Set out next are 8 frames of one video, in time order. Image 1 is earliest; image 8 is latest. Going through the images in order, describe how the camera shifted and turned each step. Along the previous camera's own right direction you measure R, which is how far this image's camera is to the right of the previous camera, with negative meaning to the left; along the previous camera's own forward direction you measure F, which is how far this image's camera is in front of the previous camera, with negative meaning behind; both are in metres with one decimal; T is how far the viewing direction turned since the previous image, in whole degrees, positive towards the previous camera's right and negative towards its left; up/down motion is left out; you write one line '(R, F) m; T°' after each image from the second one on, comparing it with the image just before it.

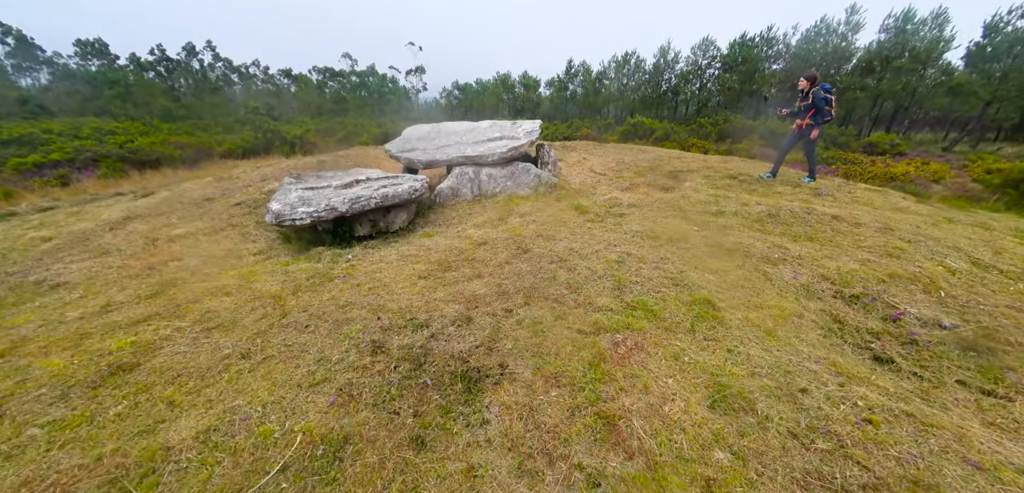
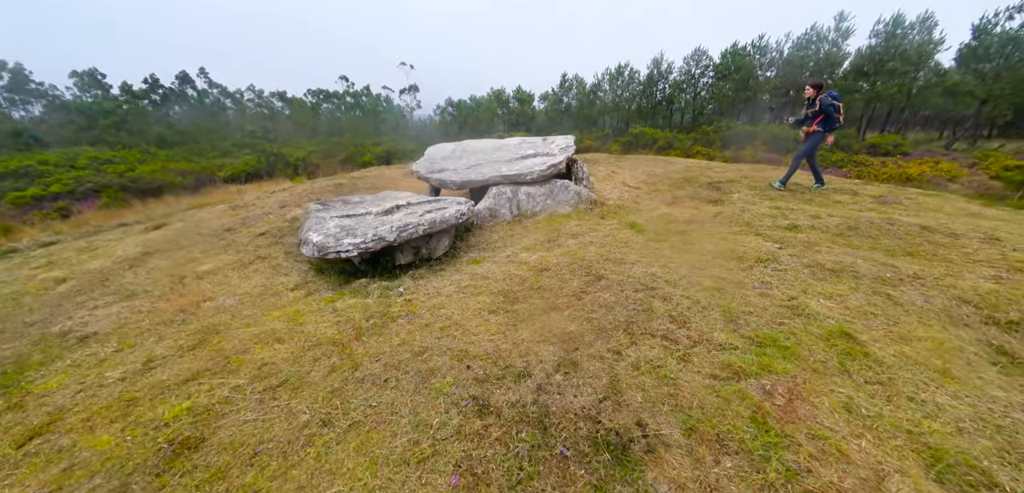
(-0.8, +0.3) m; +1°
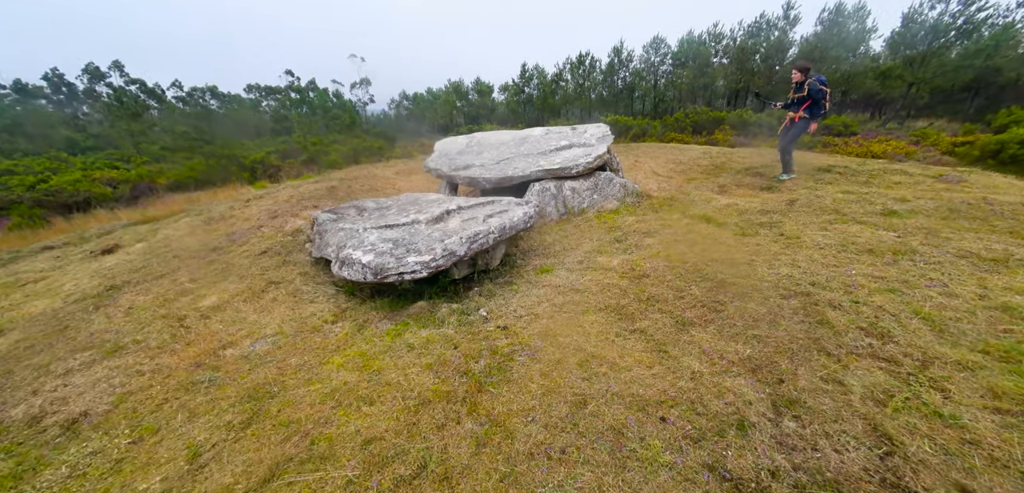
(-1.3, +0.7) m; +6°
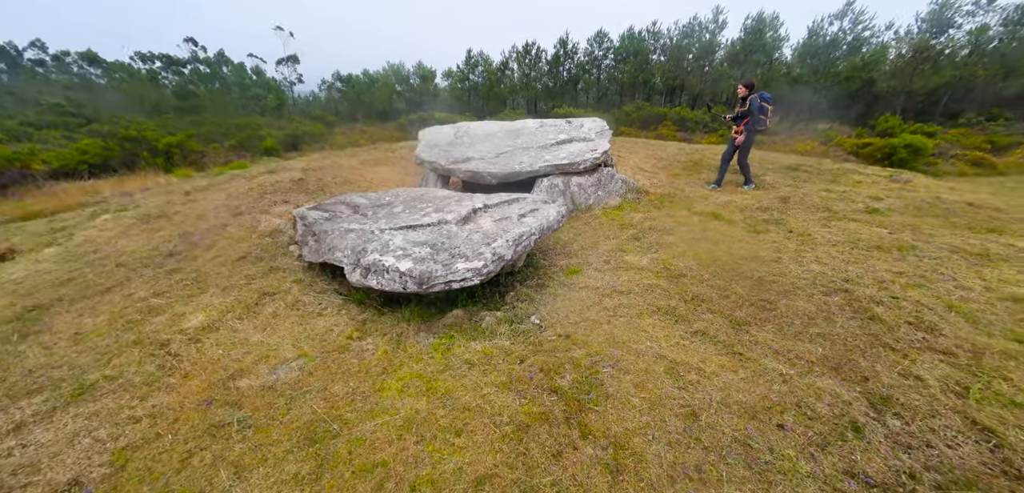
(-1.0, +0.3) m; +9°
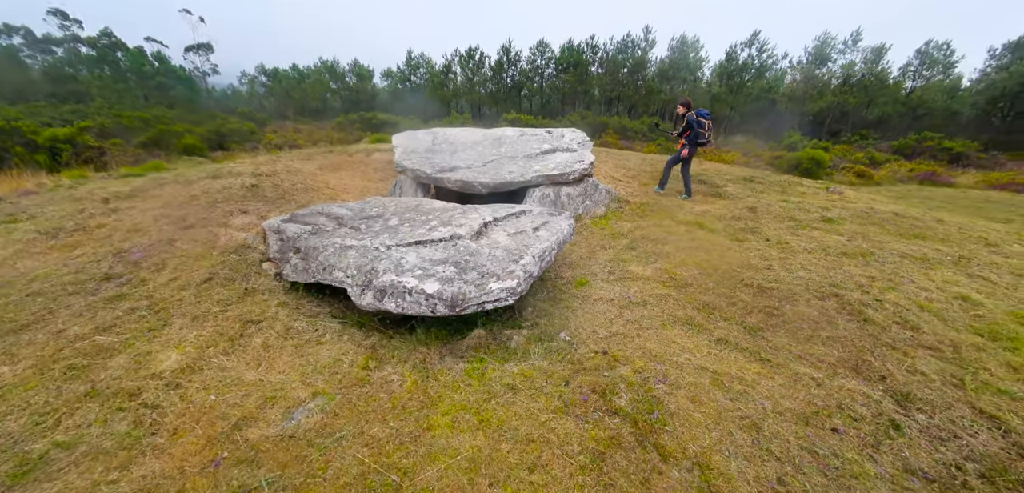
(-0.8, +0.2) m; +9°
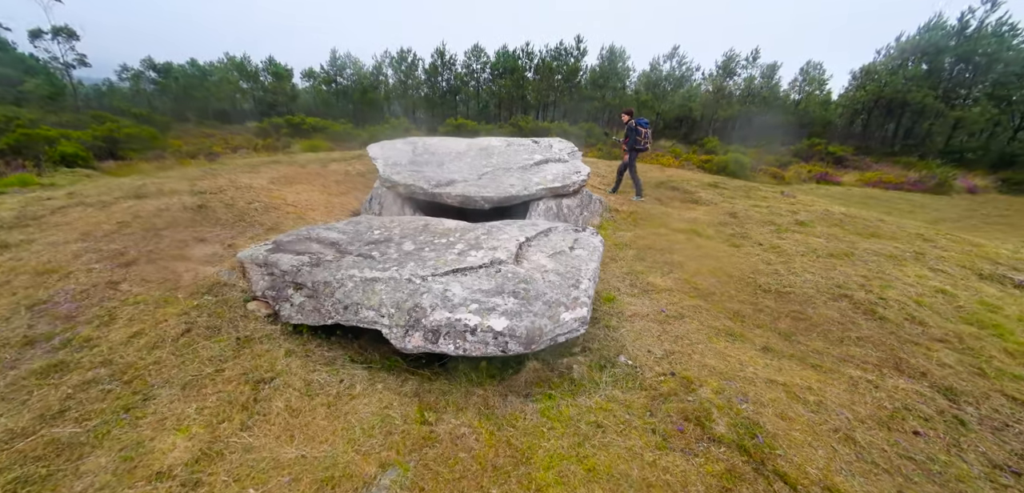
(-0.9, +0.3) m; +10°
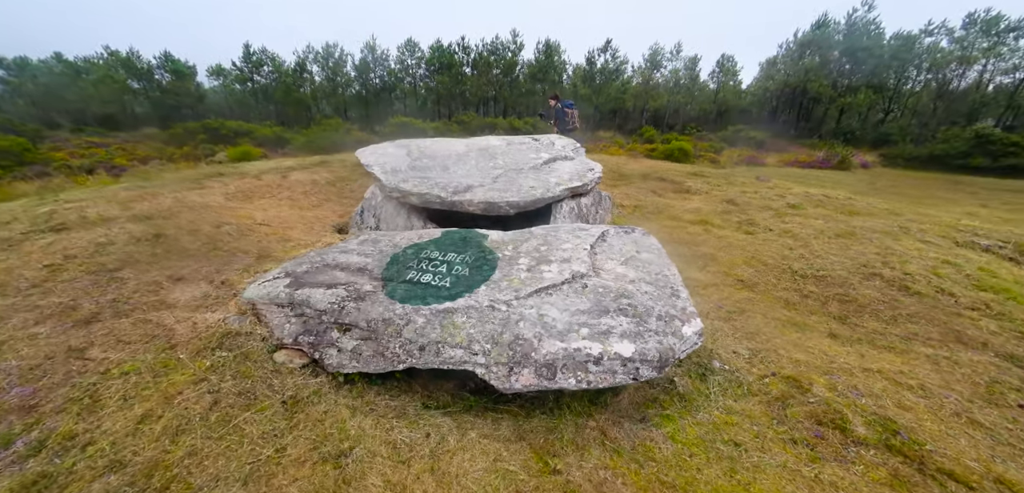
(-1.1, +0.4) m; +9°
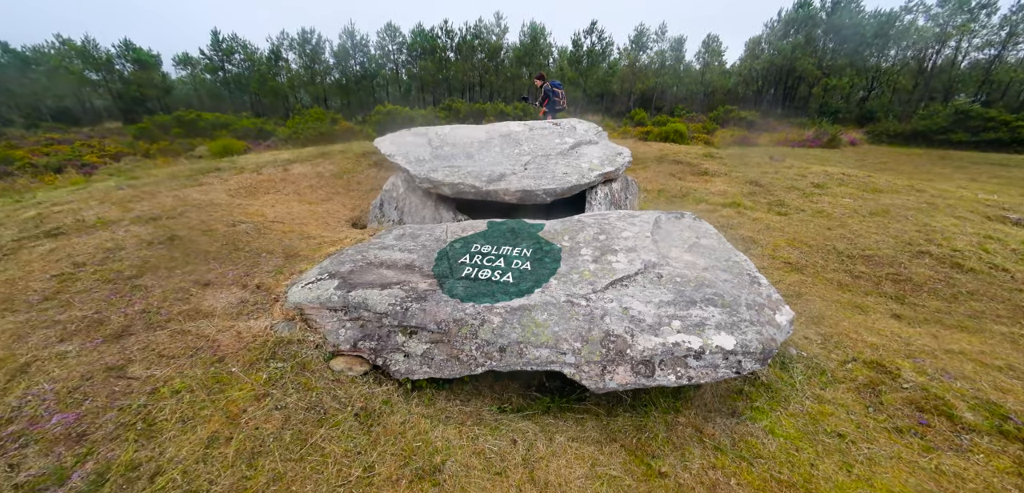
(-0.6, +0.2) m; +2°
